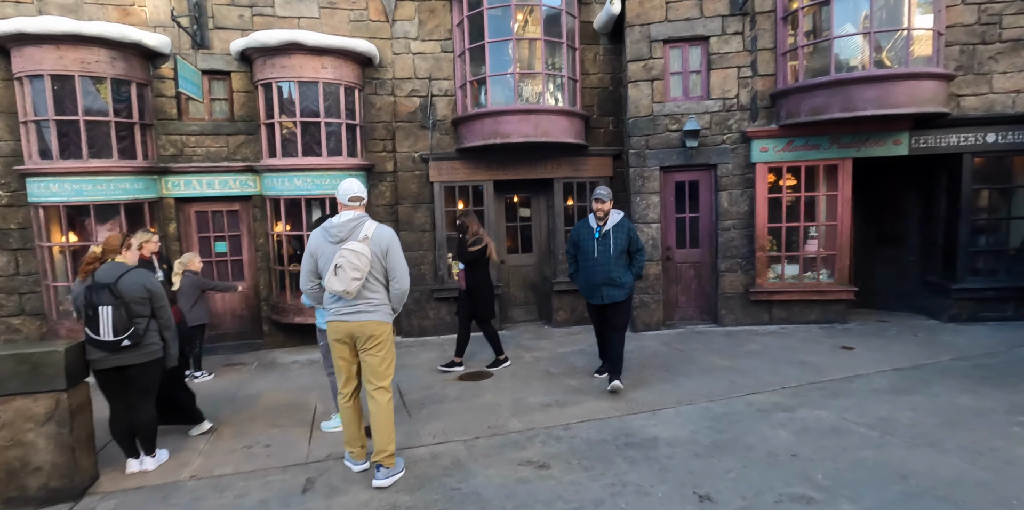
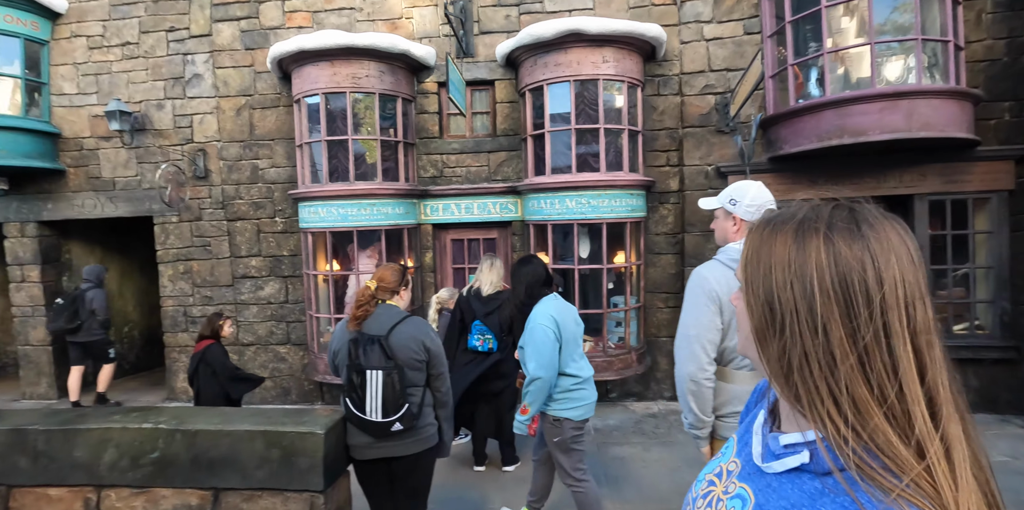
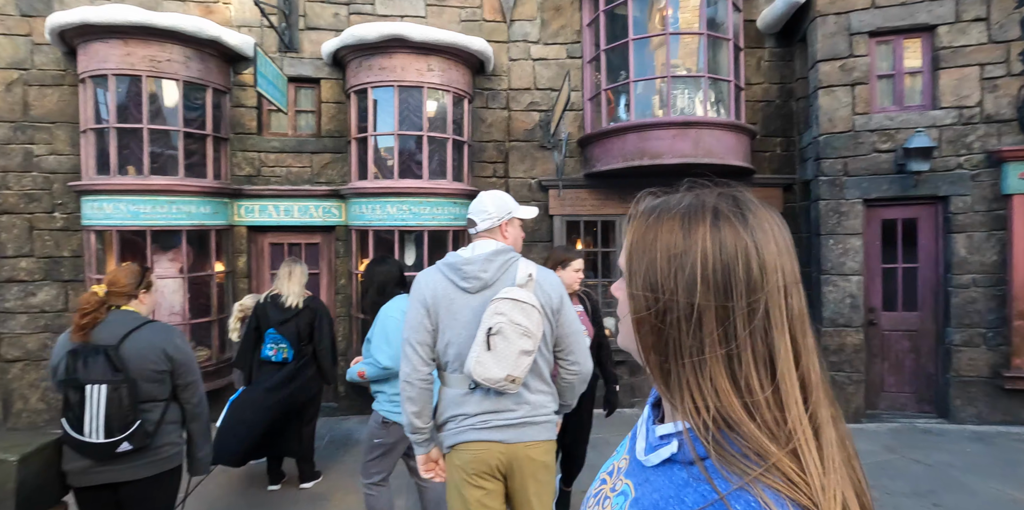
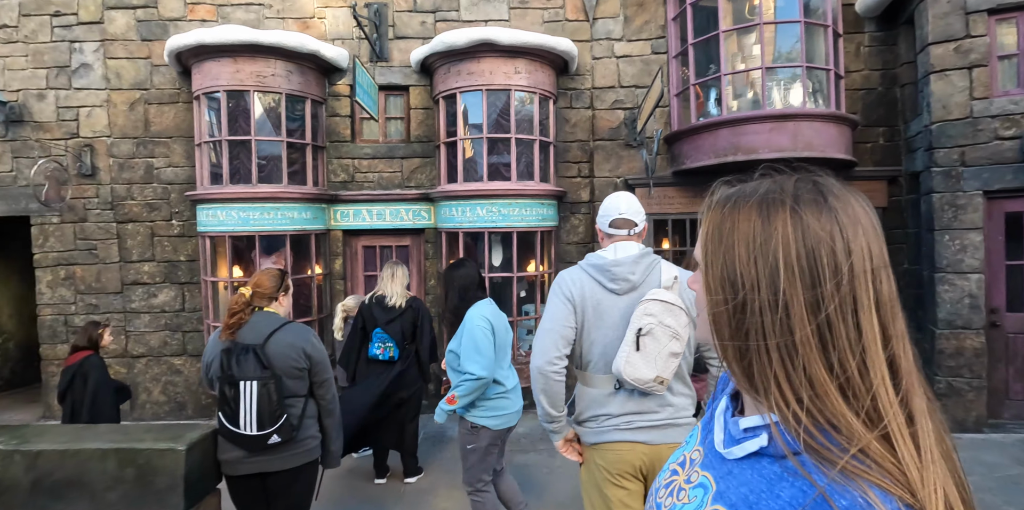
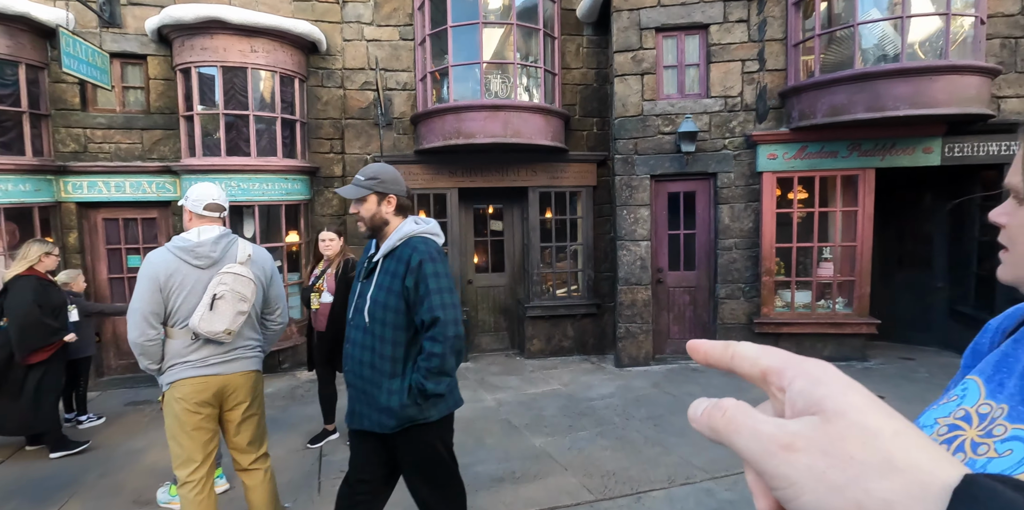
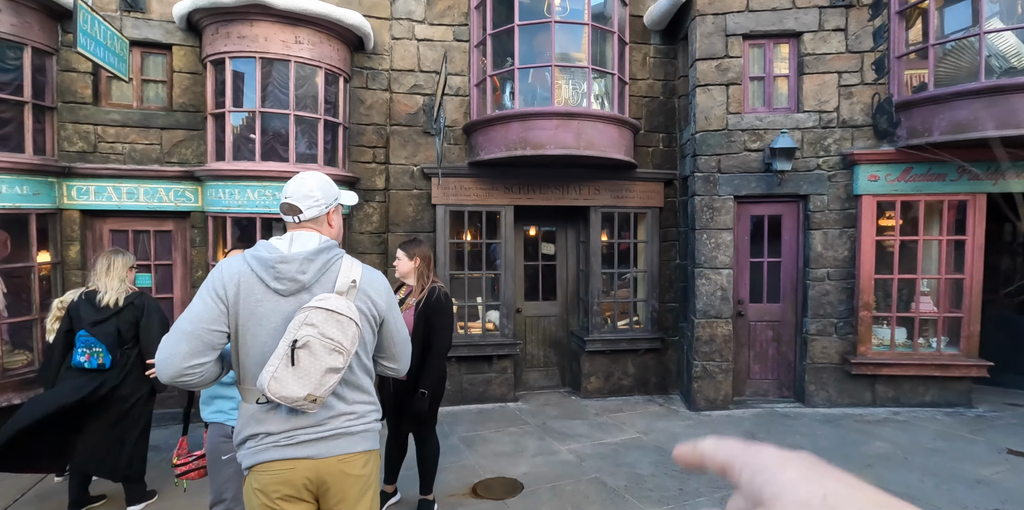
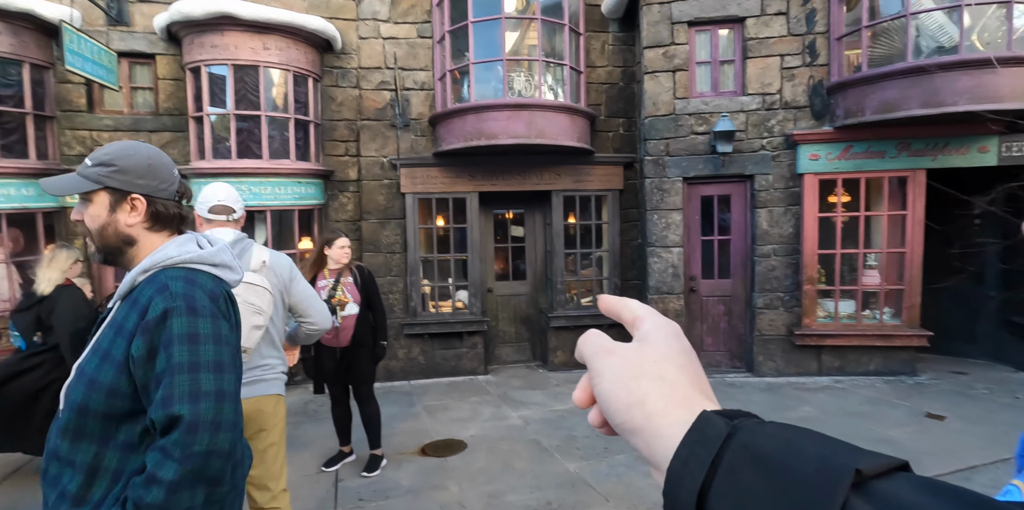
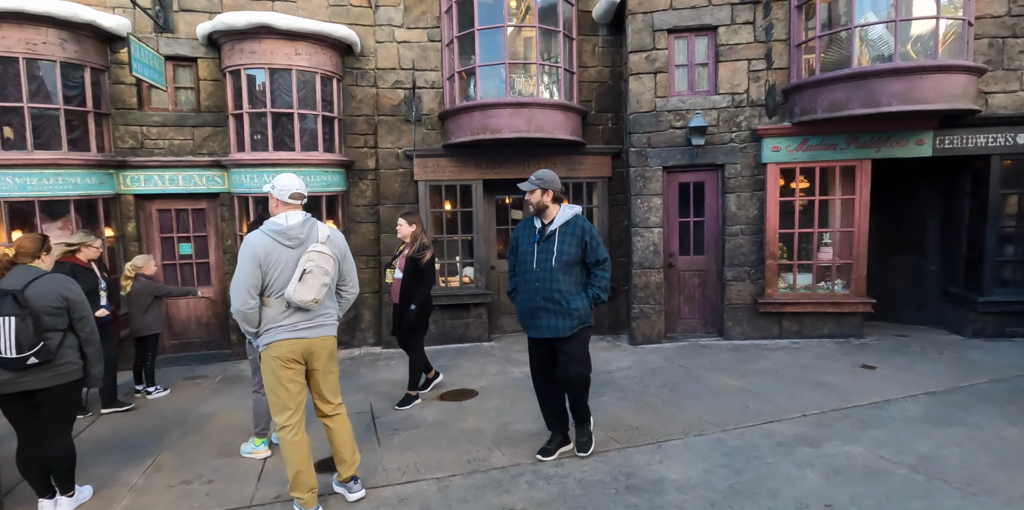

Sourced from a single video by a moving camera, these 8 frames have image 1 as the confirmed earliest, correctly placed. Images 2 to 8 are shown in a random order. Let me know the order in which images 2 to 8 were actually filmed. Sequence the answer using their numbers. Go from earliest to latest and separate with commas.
8, 5, 7, 6, 3, 4, 2
